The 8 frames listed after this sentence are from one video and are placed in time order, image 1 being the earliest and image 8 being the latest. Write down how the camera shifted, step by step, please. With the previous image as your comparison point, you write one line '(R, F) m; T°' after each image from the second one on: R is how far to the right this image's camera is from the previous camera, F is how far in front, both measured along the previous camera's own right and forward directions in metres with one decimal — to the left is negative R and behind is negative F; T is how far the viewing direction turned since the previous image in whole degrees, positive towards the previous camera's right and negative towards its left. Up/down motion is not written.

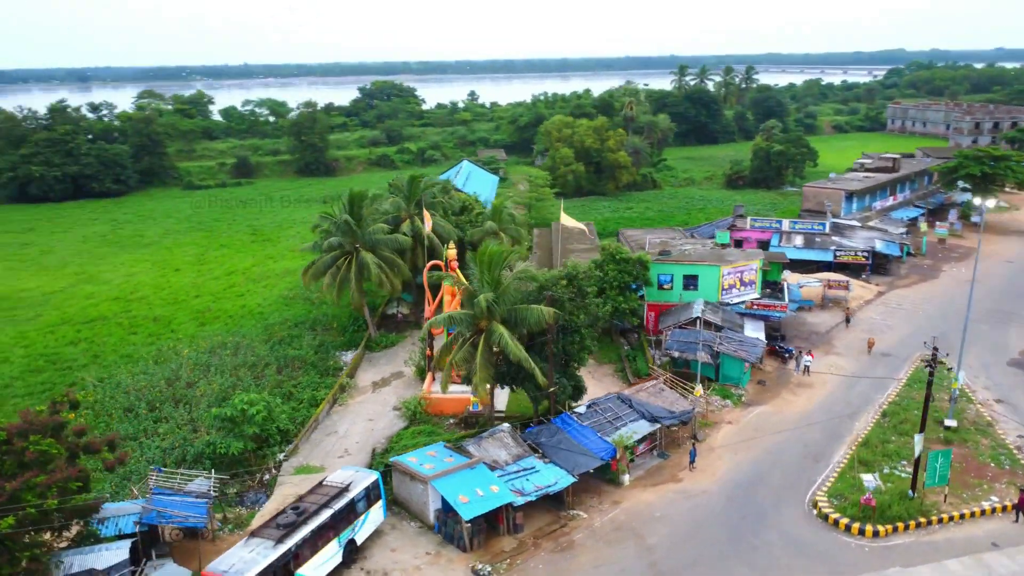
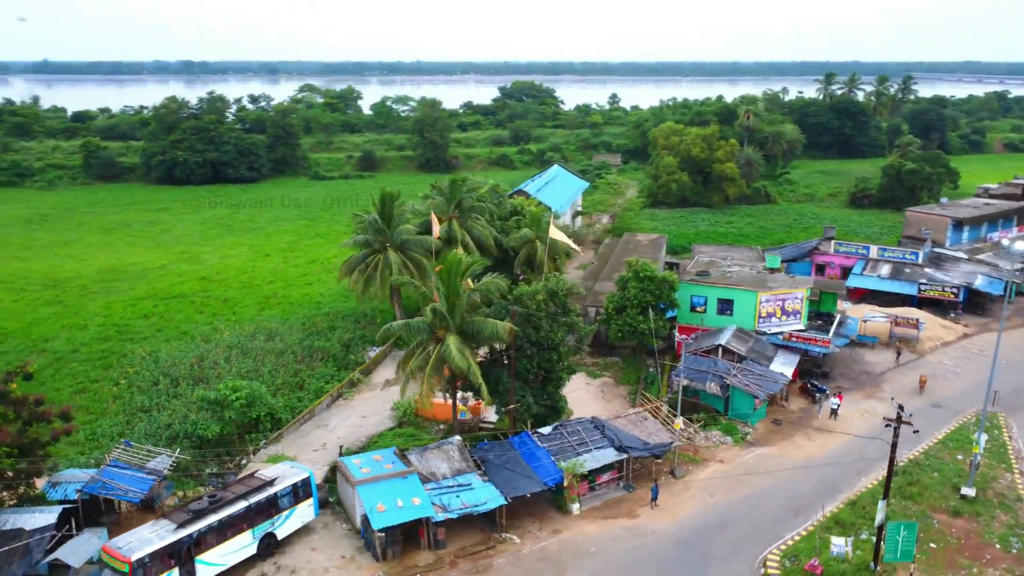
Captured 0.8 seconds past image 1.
(+5.3, +1.0) m; -11°
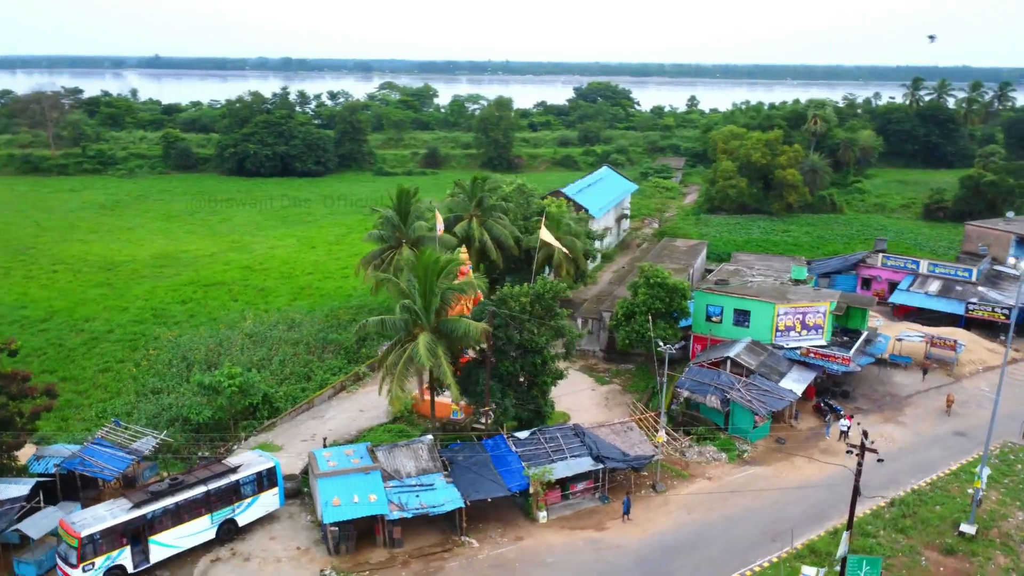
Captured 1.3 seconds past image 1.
(+2.9, +0.5) m; -6°
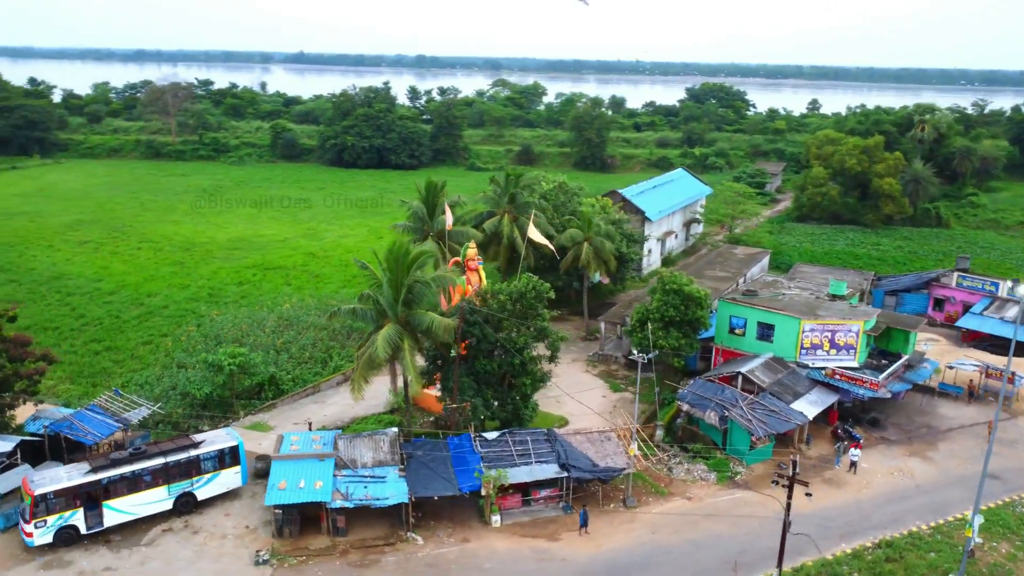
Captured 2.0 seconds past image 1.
(+4.1, +0.8) m; -9°
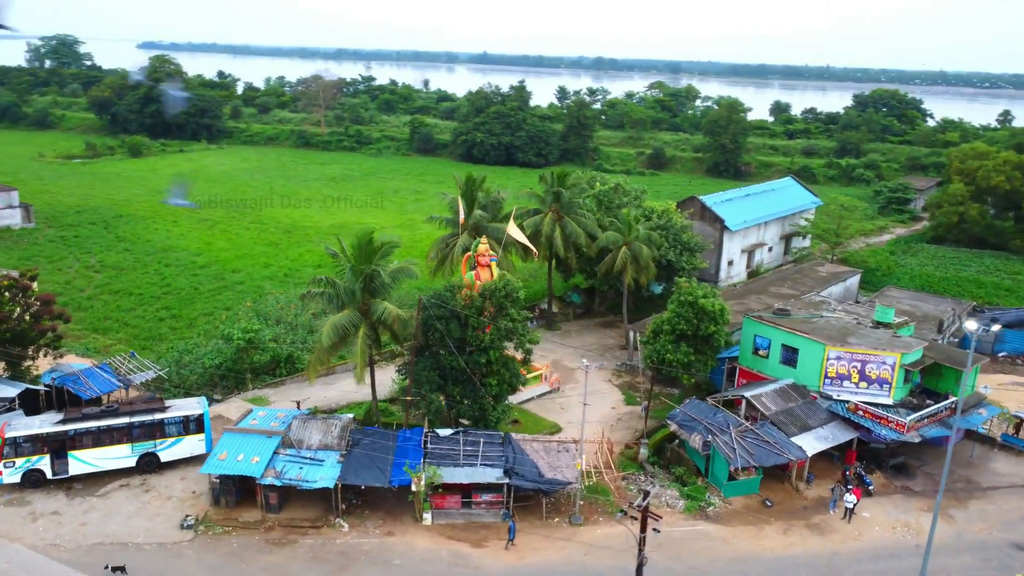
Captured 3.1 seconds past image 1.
(+5.6, +1.2) m; -12°
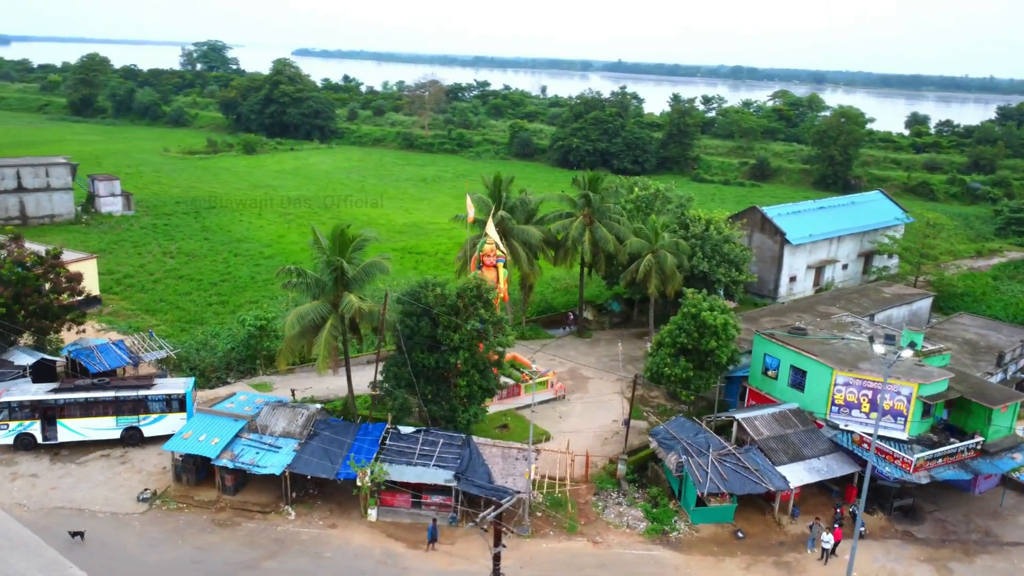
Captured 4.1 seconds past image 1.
(+4.3, +0.9) m; -9°
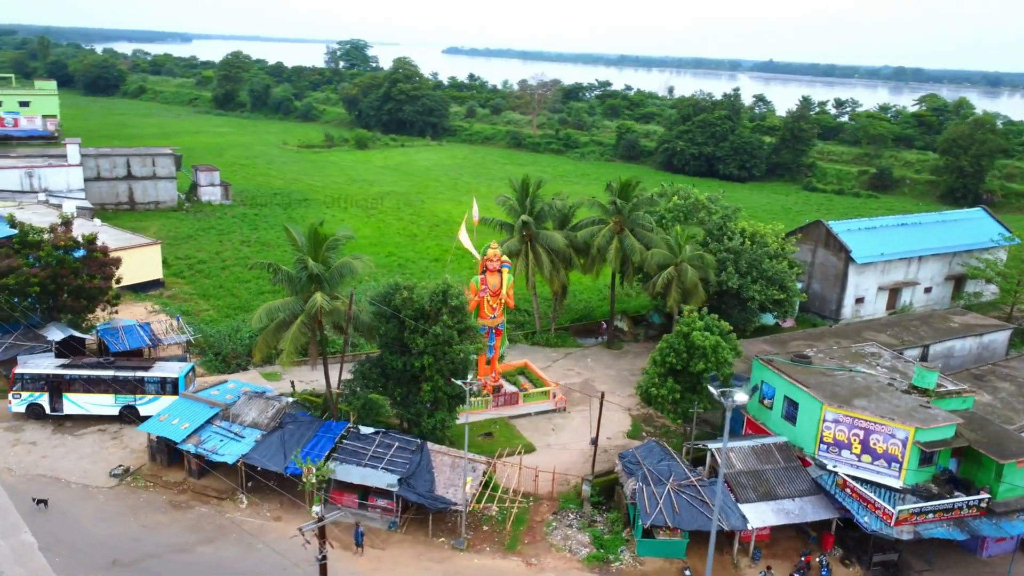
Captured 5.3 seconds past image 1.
(+4.6, +0.9) m; -10°
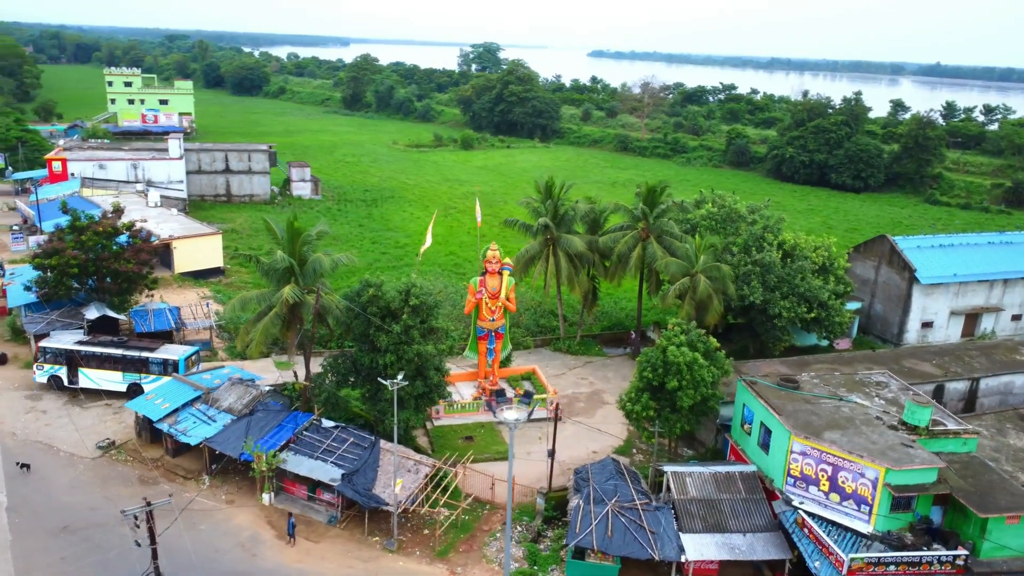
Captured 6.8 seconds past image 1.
(+4.7, +0.9) m; -10°
